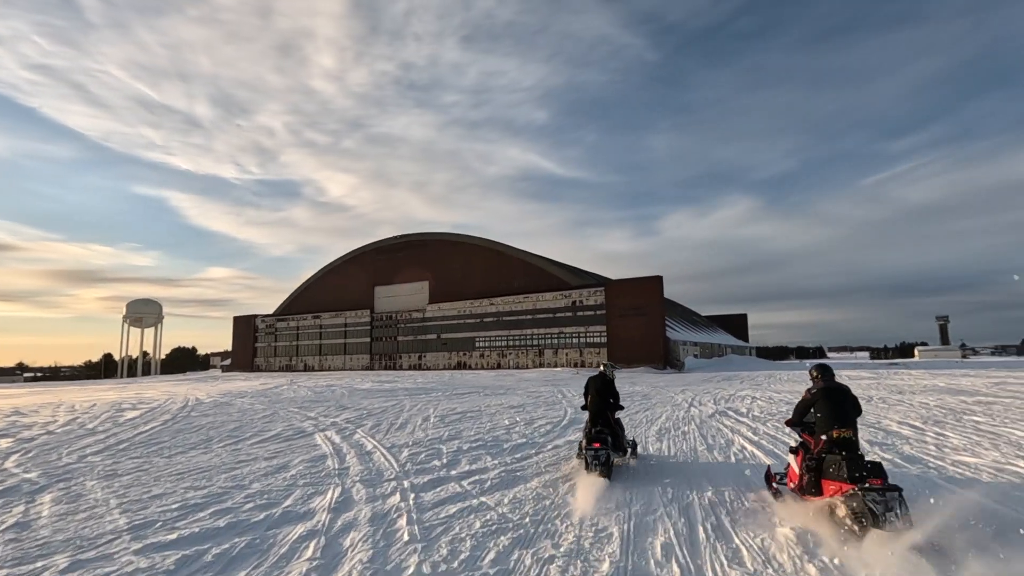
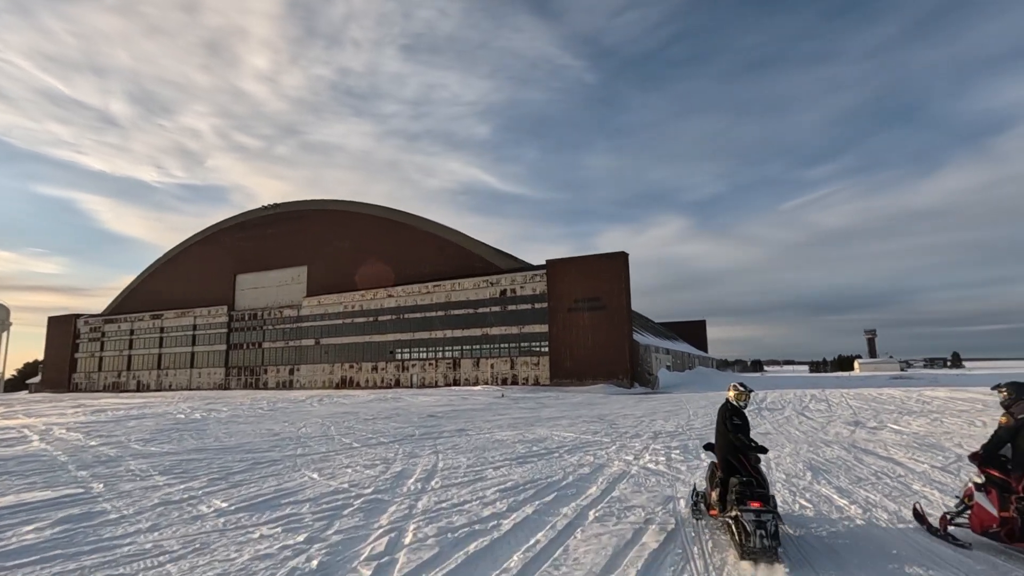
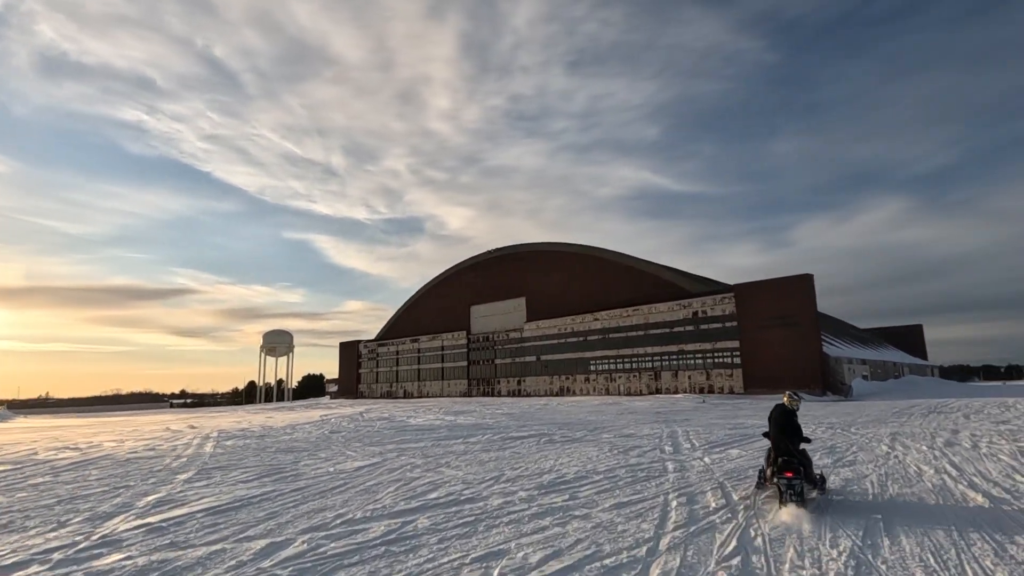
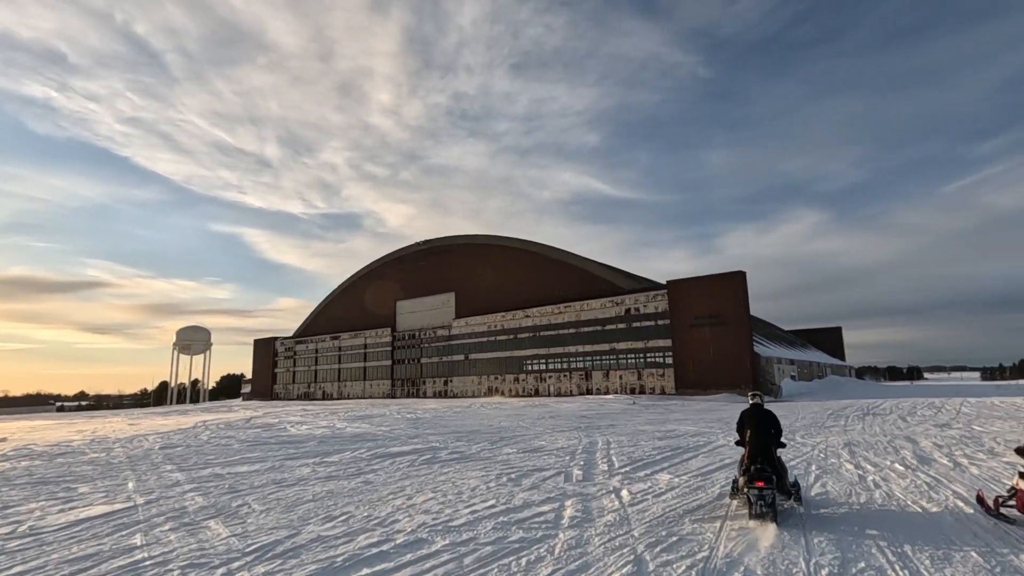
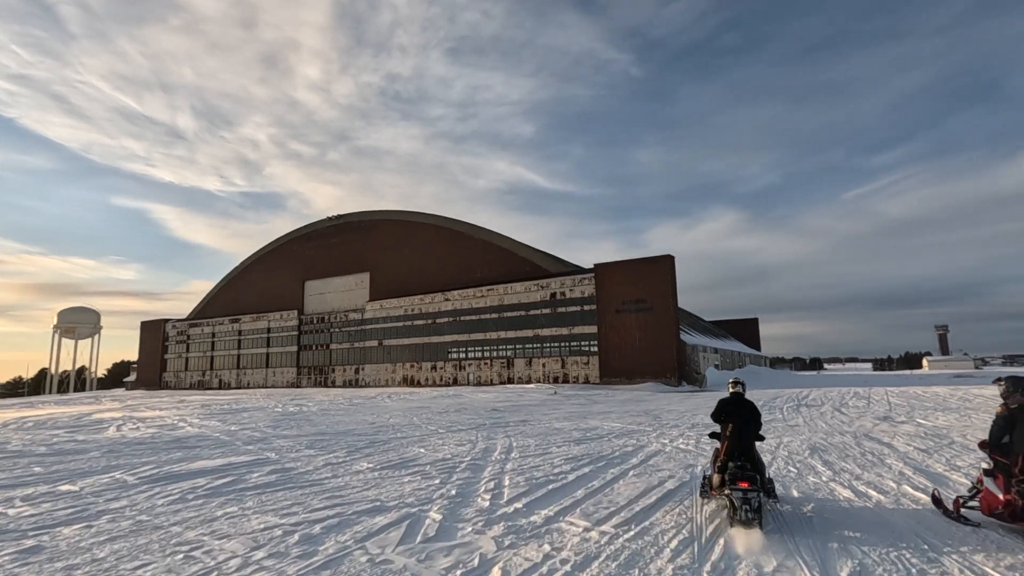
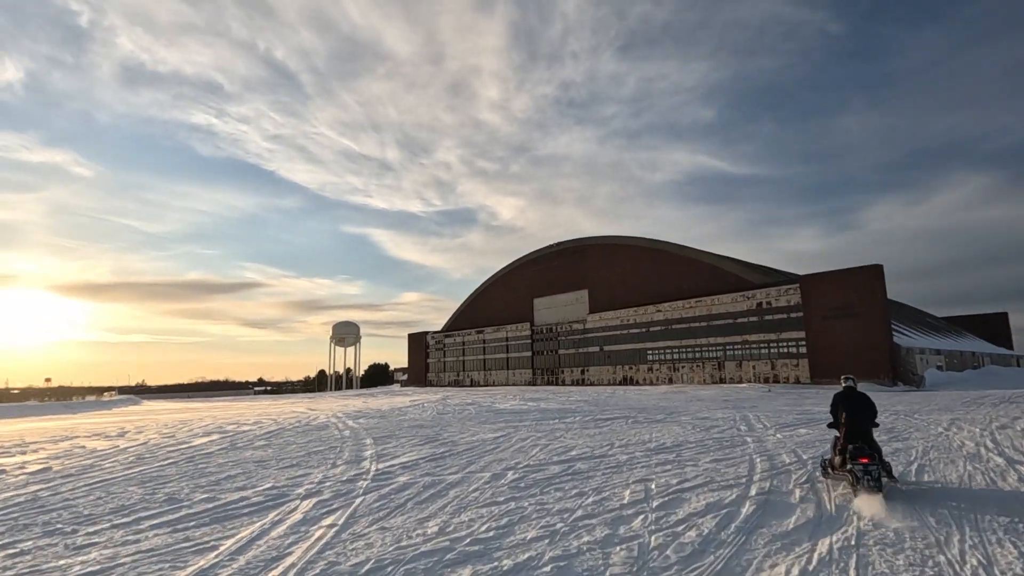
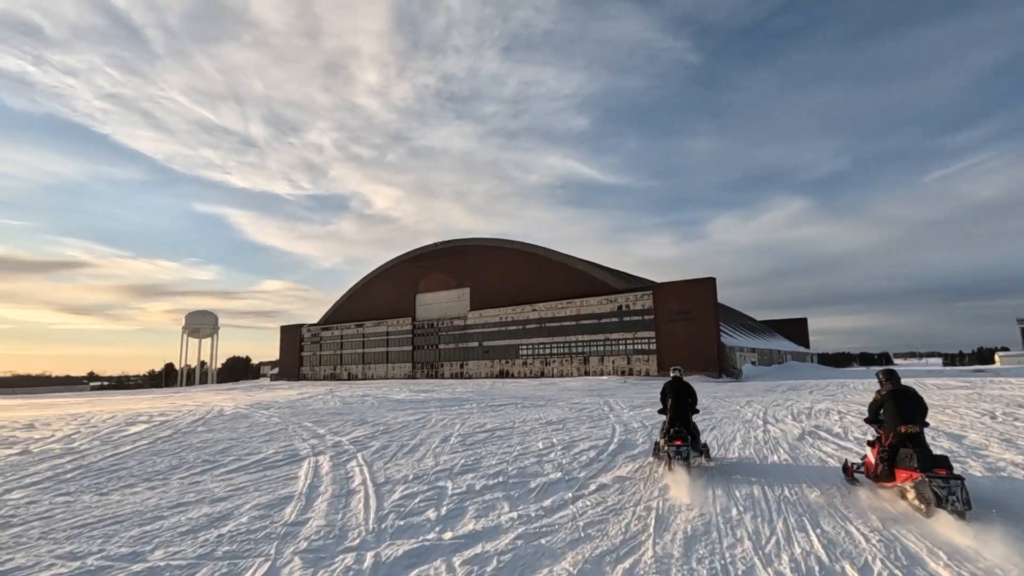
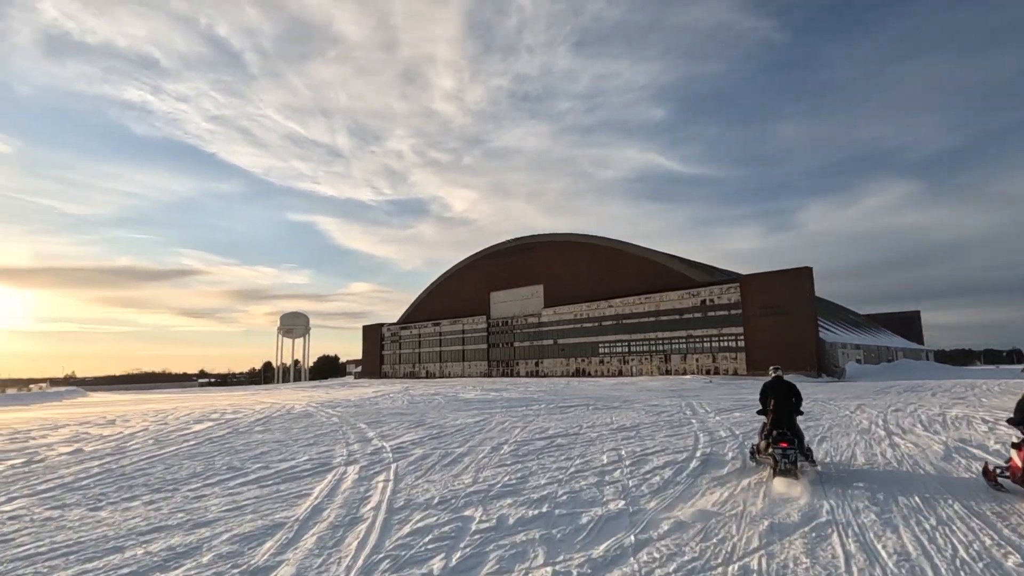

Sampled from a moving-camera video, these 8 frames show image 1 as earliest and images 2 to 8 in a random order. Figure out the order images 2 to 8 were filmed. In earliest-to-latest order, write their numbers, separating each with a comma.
7, 8, 6, 3, 4, 5, 2
